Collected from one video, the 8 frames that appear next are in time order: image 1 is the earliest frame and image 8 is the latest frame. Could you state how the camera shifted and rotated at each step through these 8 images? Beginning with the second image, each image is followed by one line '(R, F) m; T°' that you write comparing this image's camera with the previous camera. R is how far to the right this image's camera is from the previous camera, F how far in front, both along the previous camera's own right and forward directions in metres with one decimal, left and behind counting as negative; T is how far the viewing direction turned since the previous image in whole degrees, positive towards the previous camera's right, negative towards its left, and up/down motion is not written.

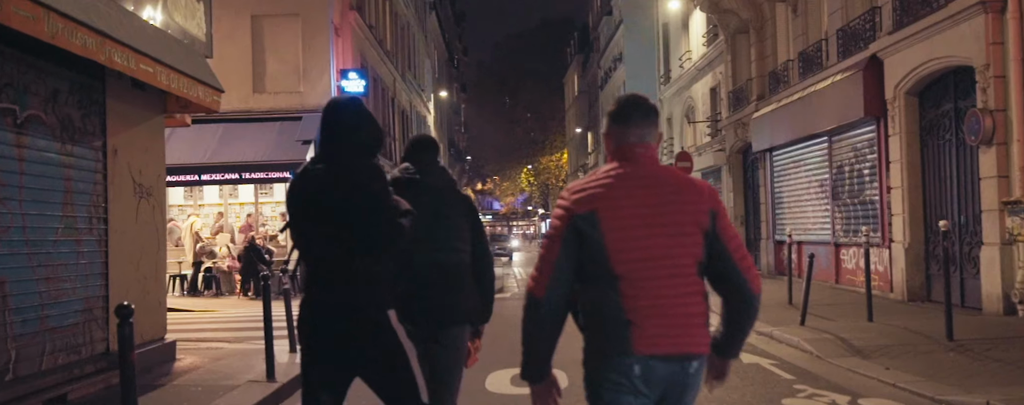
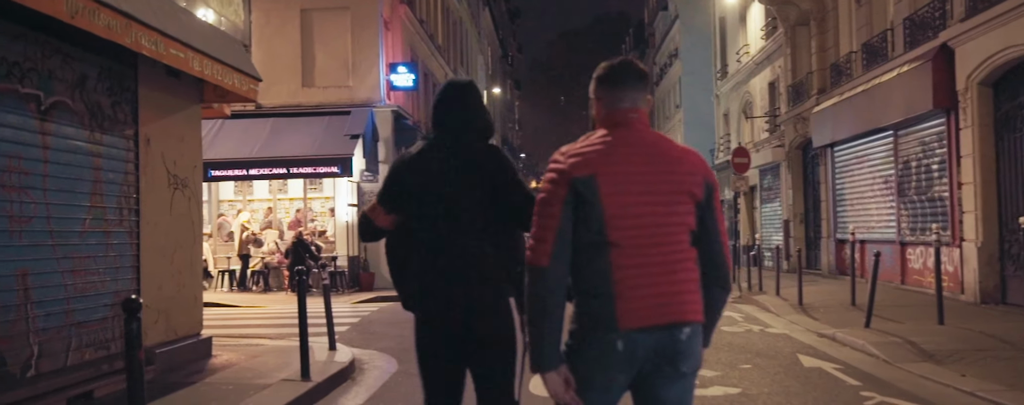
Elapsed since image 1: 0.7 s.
(+0.1, +0.4) m; -3°
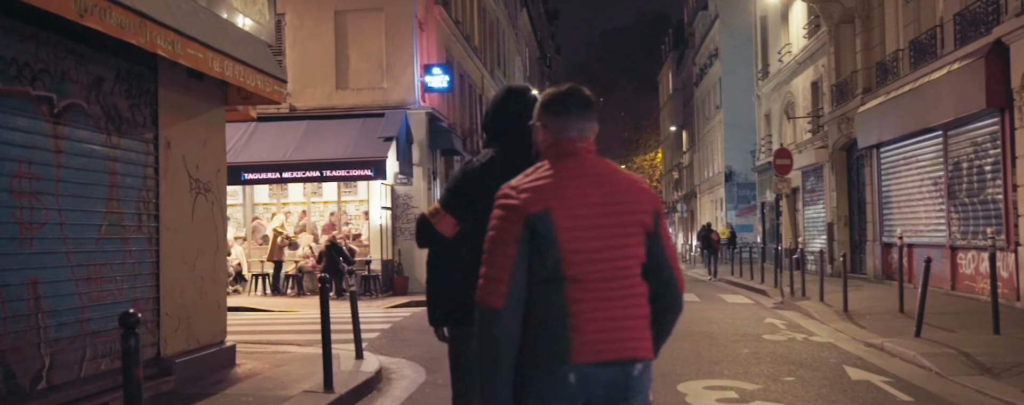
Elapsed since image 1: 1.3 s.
(+0.1, +0.3) m; -2°
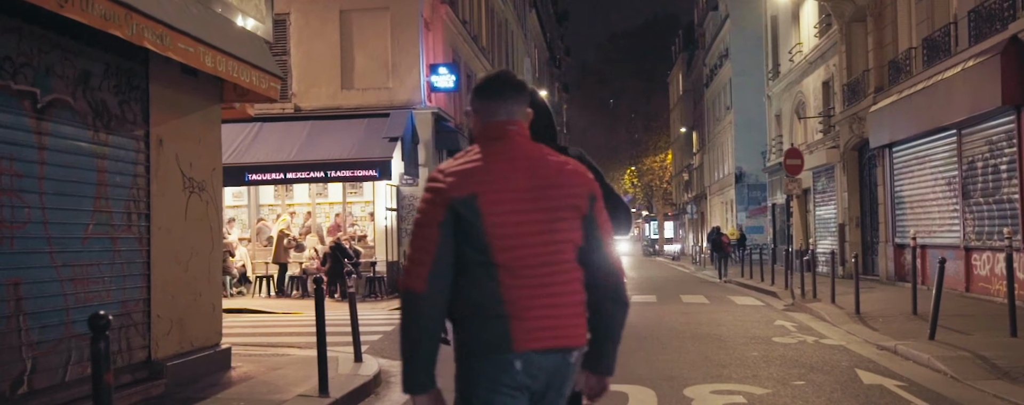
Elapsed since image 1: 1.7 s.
(+0.1, +0.2) m; -1°
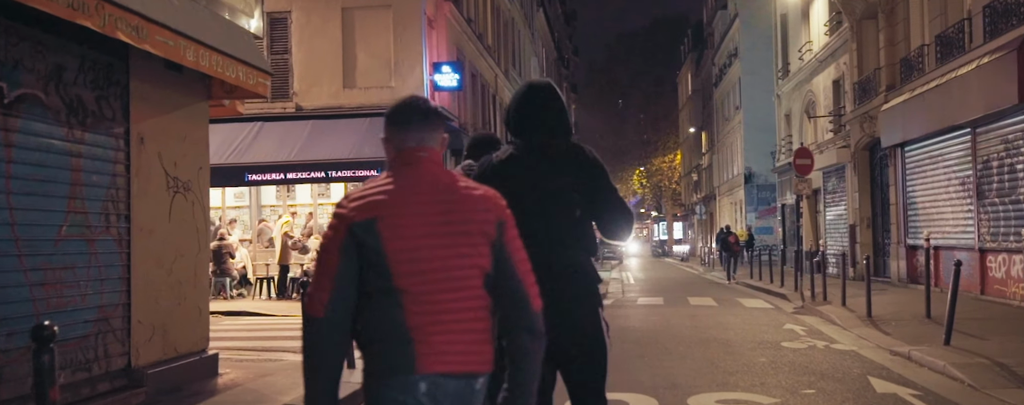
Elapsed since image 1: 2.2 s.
(+0.1, +0.3) m; -1°
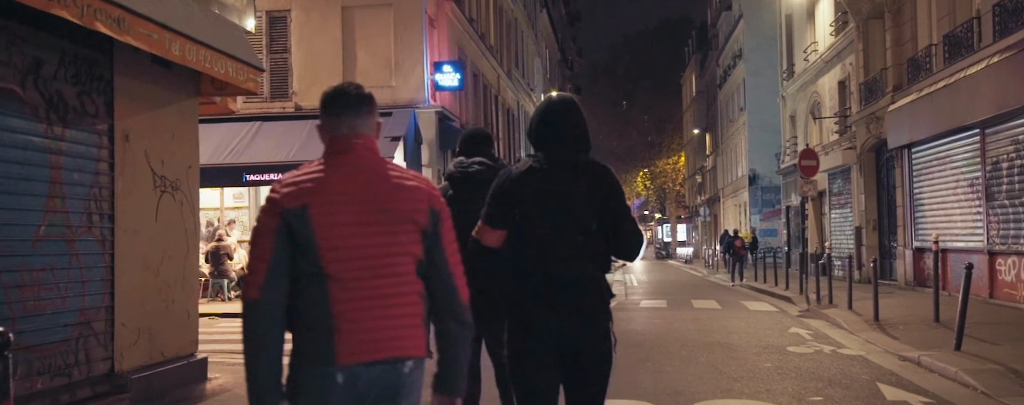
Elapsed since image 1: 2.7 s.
(+0.1, +0.2) m; 0°
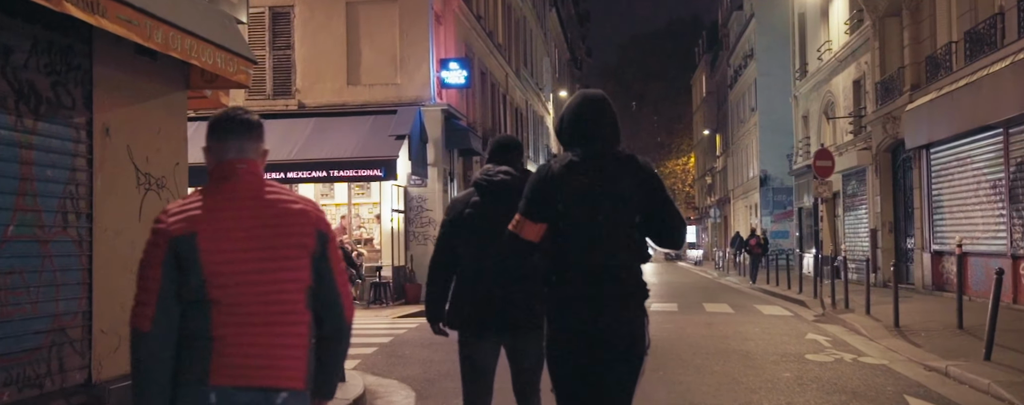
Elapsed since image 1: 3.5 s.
(0.0, +0.5) m; -1°
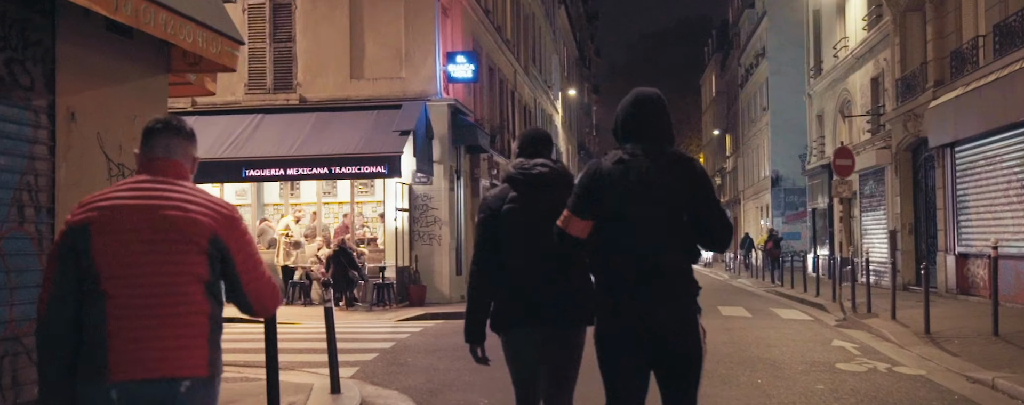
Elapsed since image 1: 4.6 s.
(0.0, +0.7) m; 0°
